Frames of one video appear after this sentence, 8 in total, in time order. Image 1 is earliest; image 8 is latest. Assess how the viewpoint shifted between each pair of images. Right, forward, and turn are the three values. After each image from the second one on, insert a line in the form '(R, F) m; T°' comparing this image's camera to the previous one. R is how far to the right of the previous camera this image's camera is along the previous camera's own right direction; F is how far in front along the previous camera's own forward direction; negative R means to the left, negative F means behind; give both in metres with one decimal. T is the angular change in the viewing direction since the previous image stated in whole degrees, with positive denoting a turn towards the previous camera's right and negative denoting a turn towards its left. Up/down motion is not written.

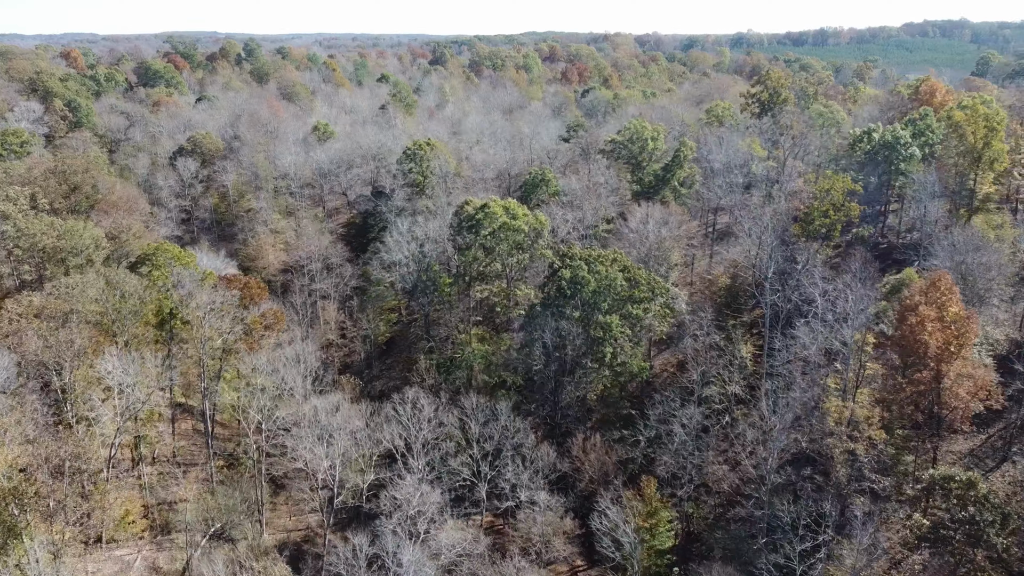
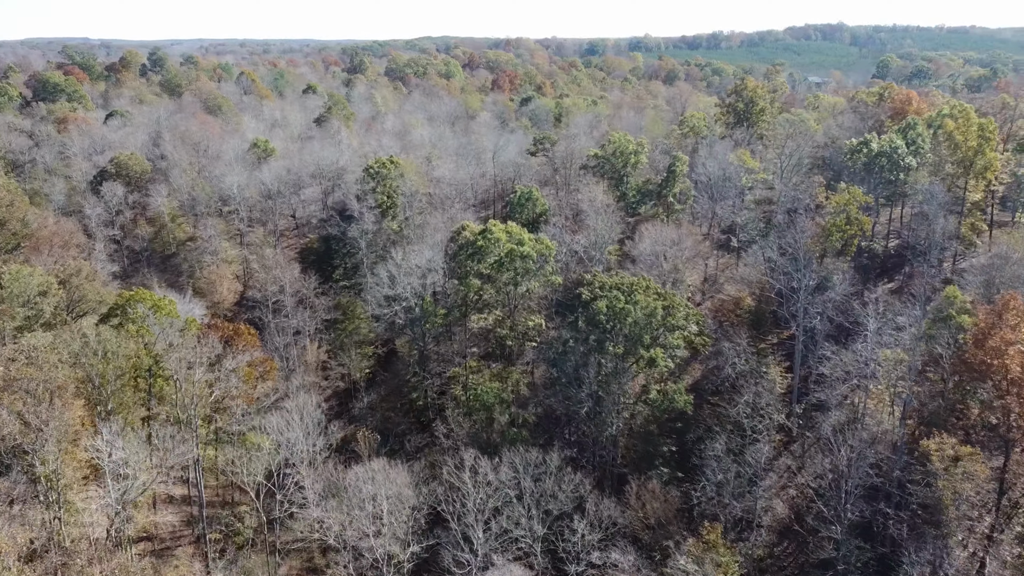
(-4.8, +2.9) m; +7°
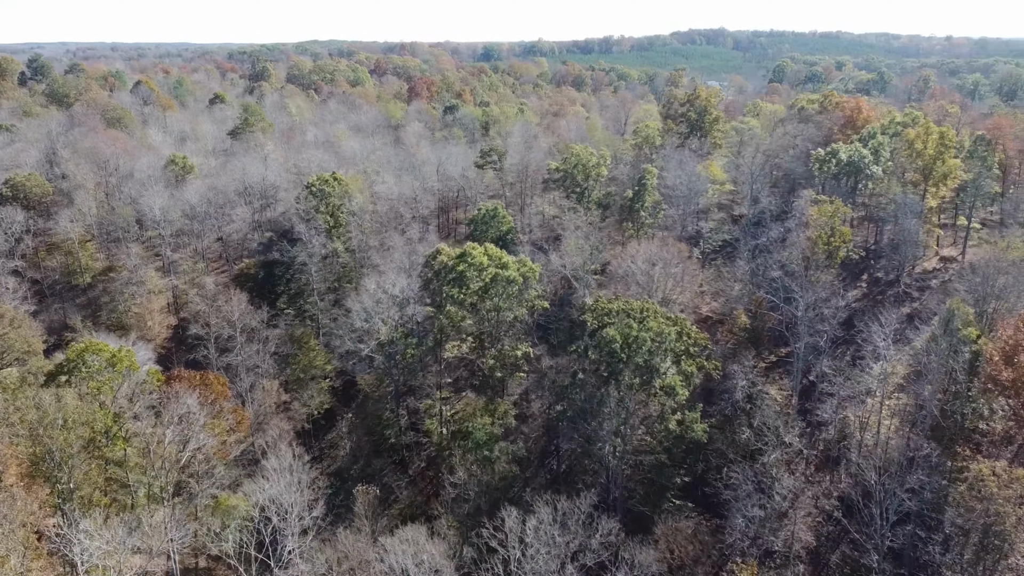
(-3.7, +2.5) m; +8°
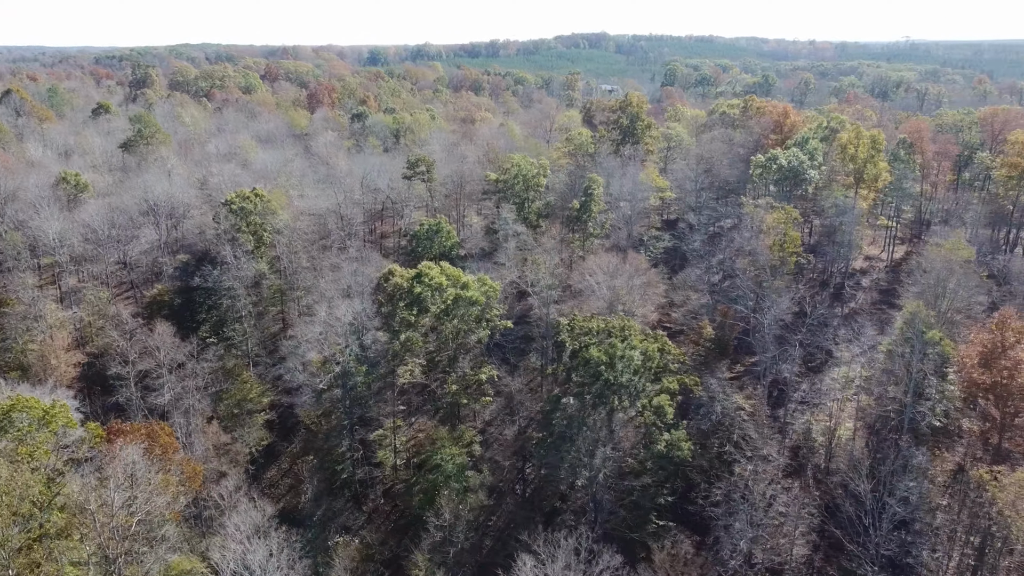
(-2.8, +1.8) m; +8°
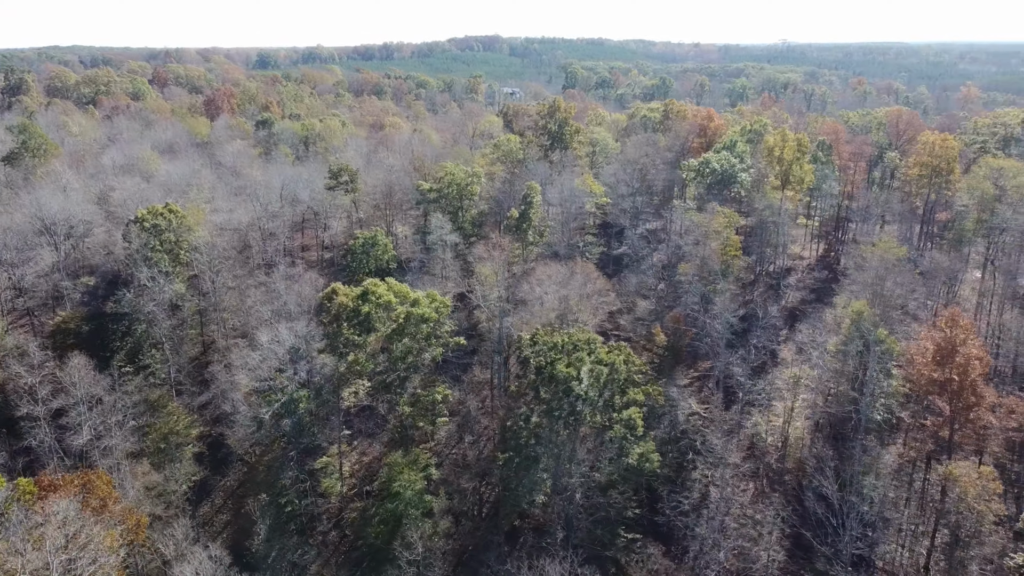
(-2.0, +1.1) m; +7°
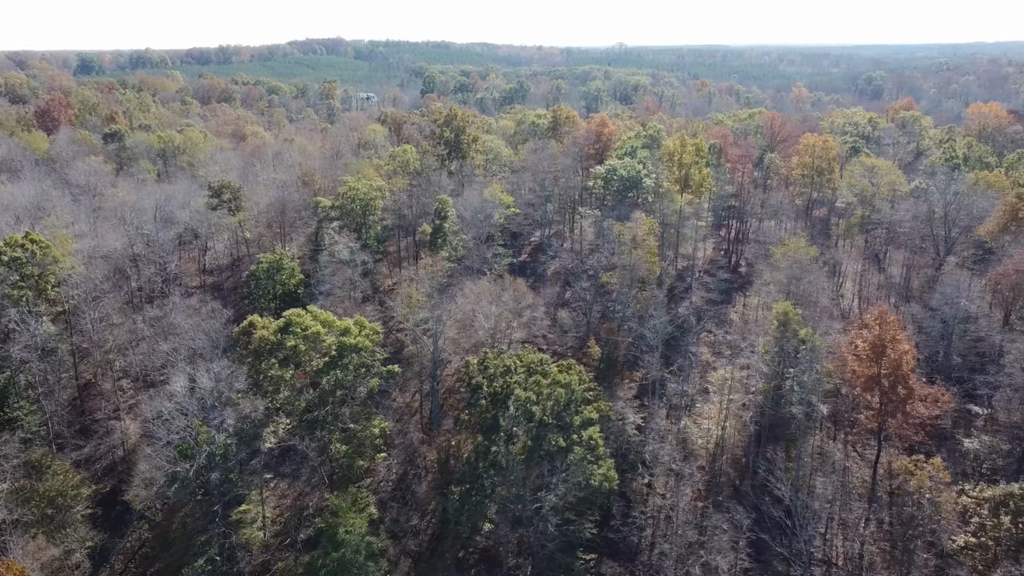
(-3.0, +1.5) m; +10°
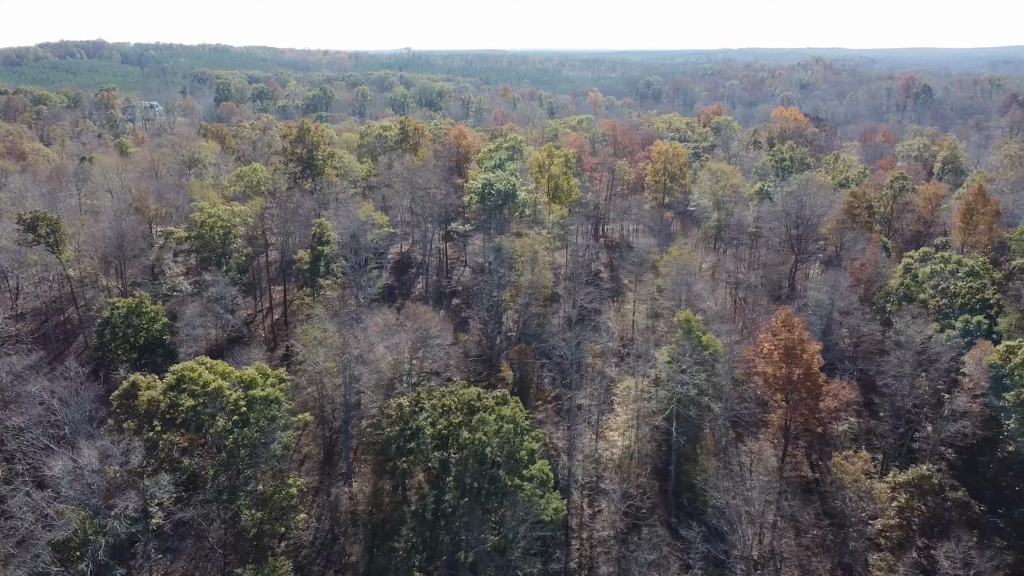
(-4.0, +2.0) m; +14°
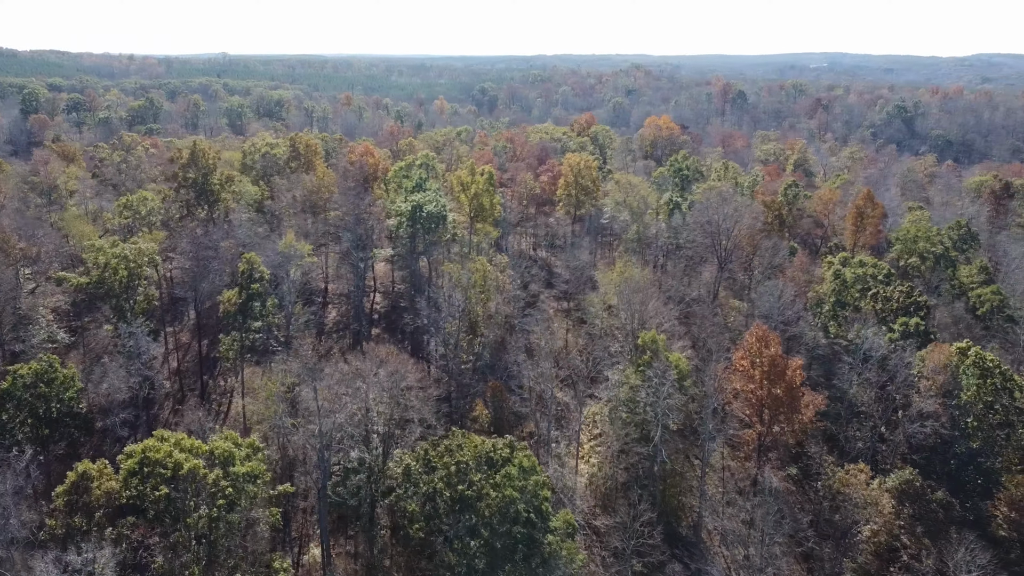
(-4.9, +2.5) m; +12°
